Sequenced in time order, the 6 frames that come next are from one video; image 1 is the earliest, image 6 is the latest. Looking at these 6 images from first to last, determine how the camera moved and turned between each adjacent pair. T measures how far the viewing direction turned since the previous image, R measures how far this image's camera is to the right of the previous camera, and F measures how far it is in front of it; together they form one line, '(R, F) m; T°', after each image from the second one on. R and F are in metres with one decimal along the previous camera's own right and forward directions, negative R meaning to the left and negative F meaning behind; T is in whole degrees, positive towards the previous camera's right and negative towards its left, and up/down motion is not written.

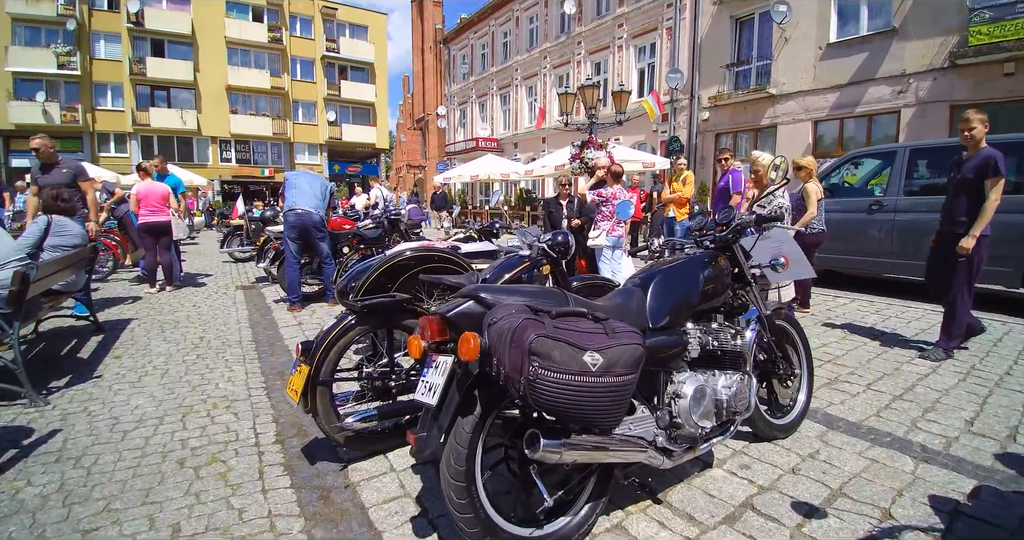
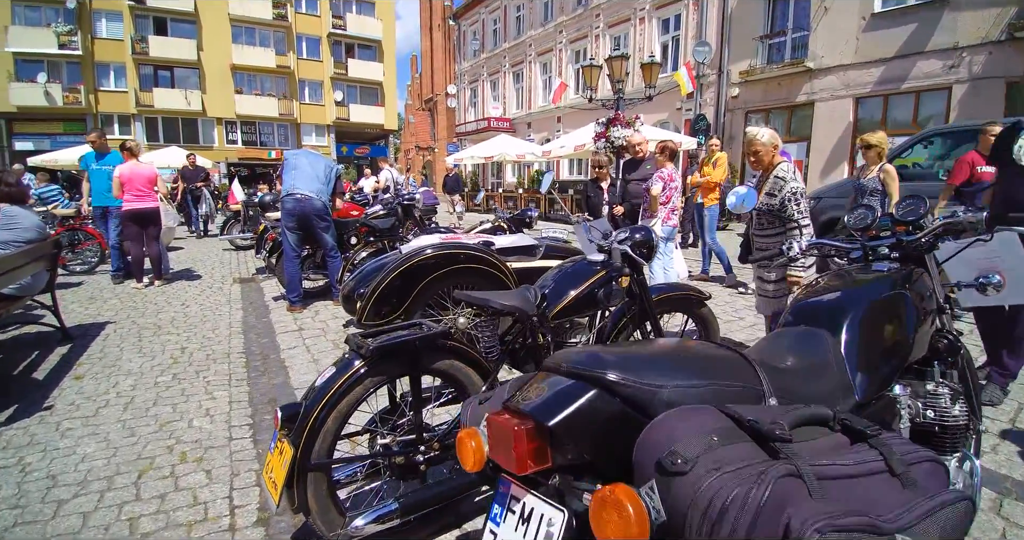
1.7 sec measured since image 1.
(-0.3, +0.9) m; -1°
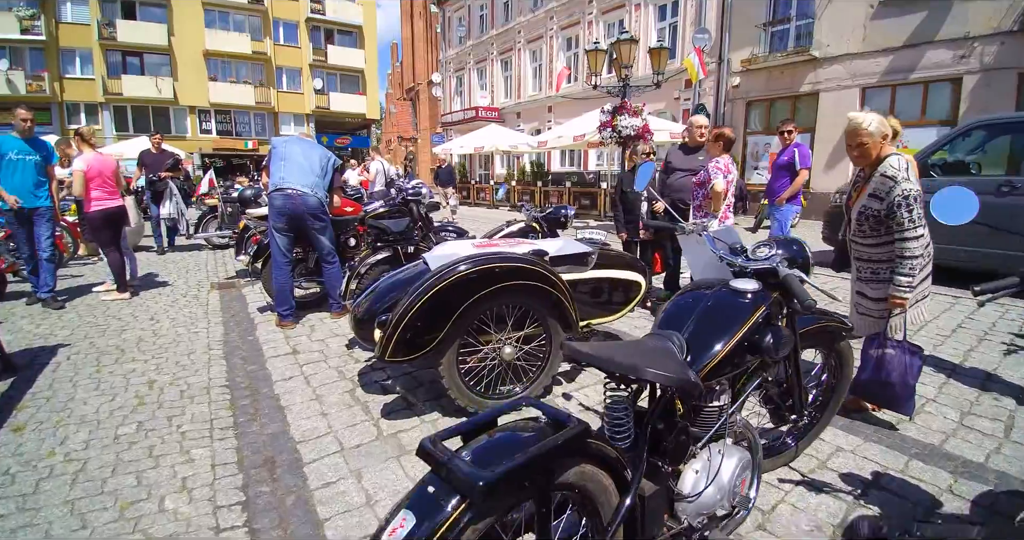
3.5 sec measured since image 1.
(-0.4, +0.8) m; +2°
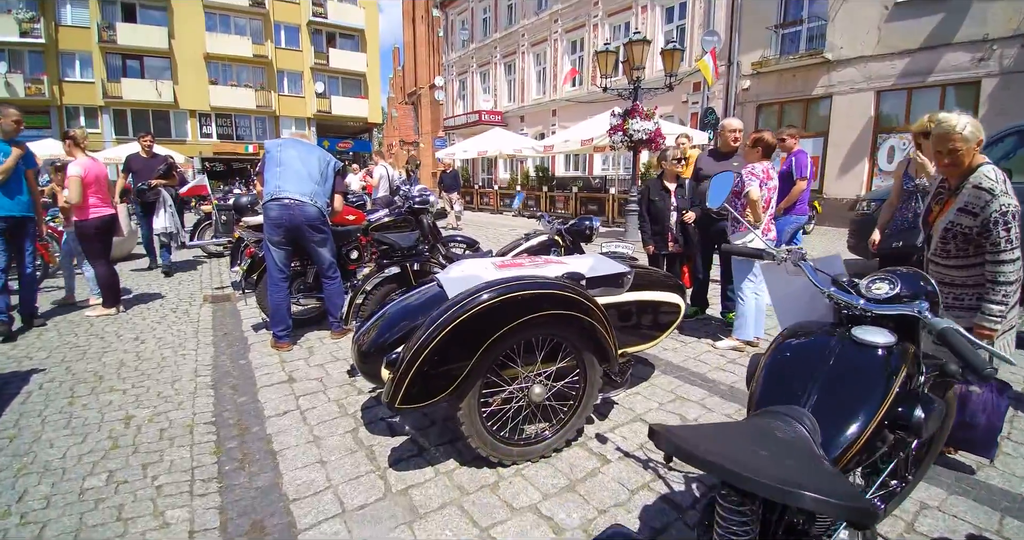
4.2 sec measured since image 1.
(-0.1, +0.4) m; 0°
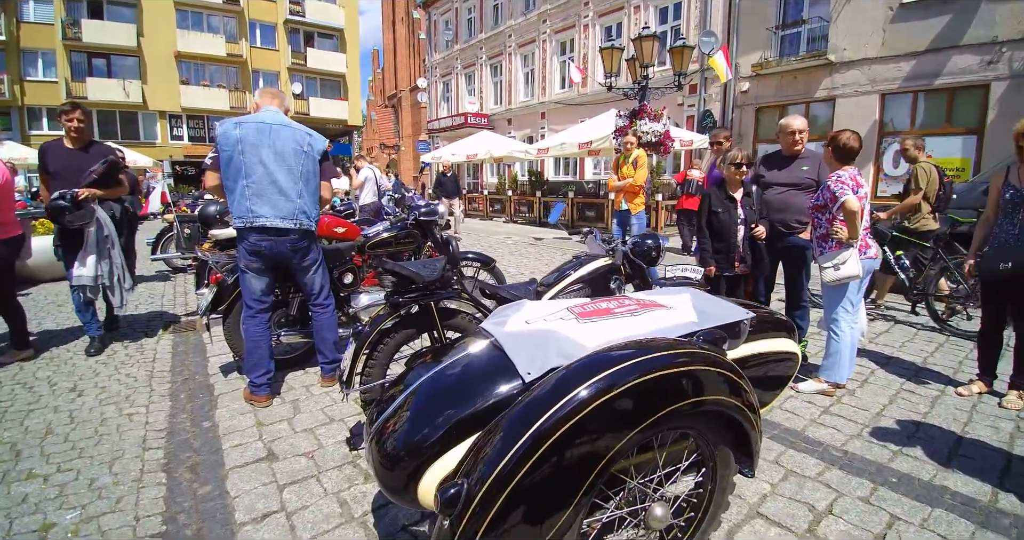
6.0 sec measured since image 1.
(-0.4, +0.9) m; +2°
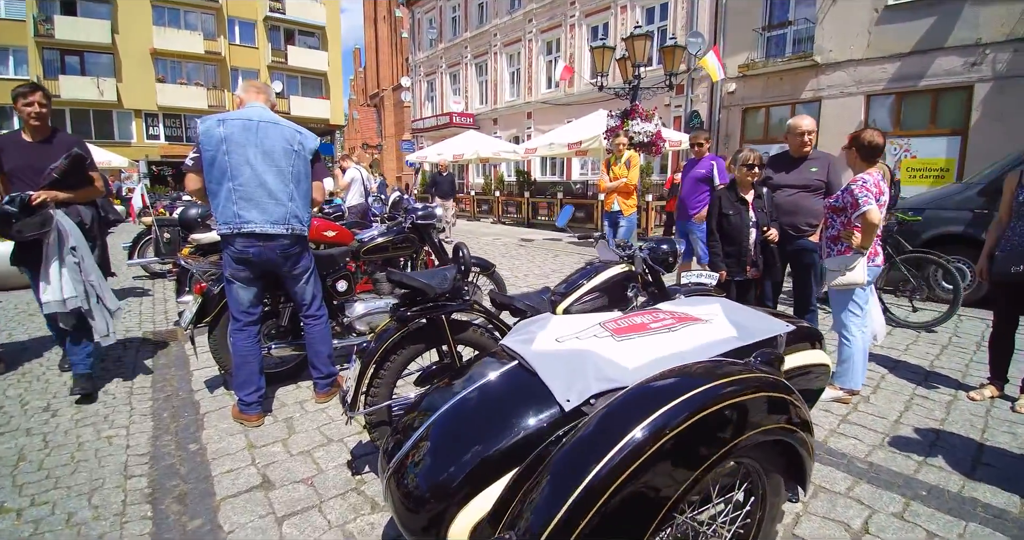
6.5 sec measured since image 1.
(-0.2, +0.2) m; +2°
